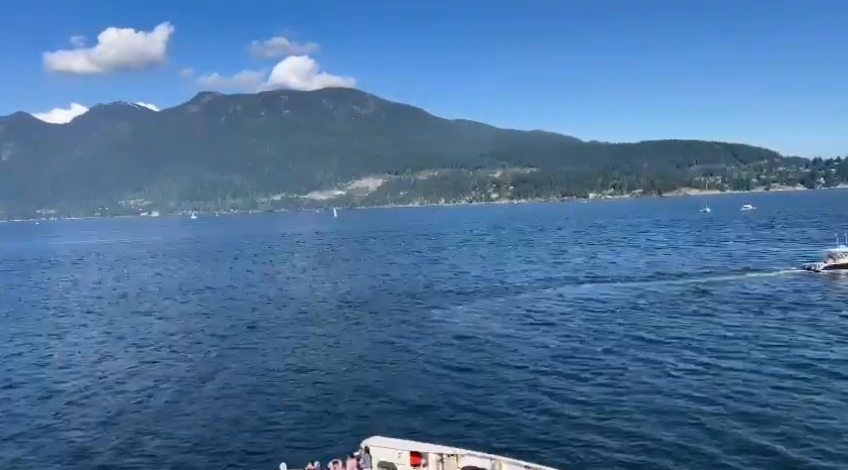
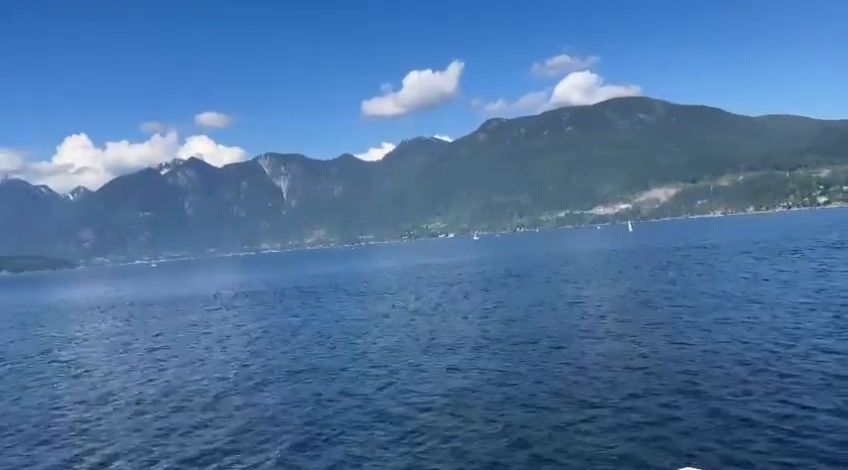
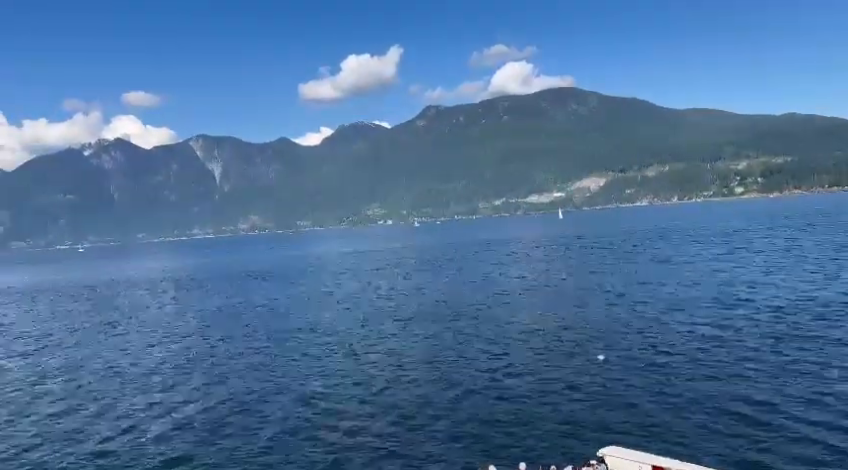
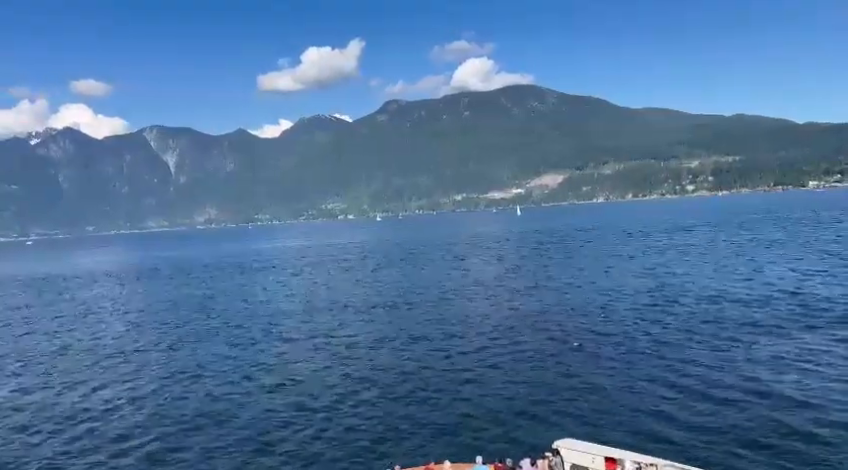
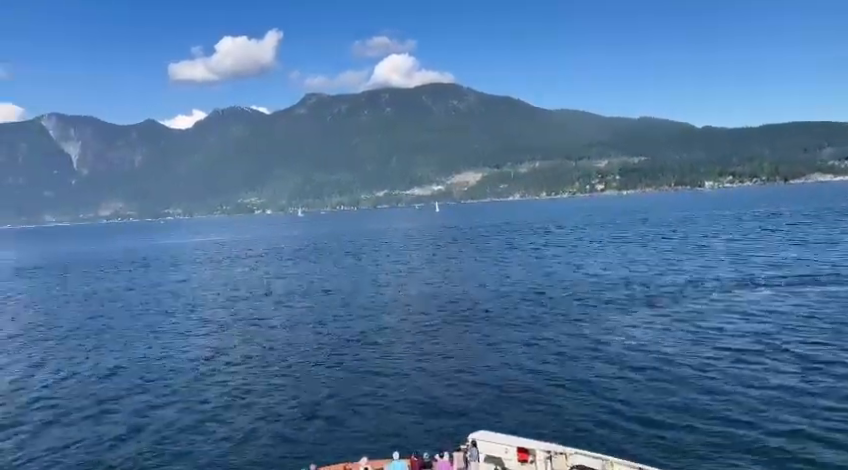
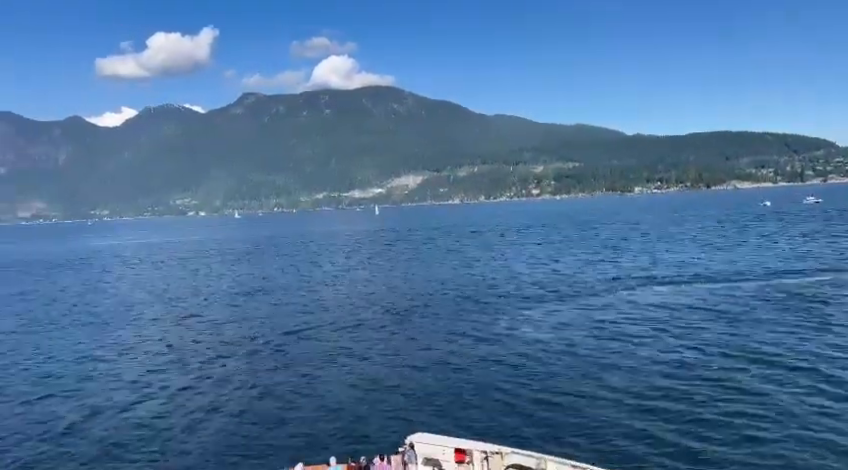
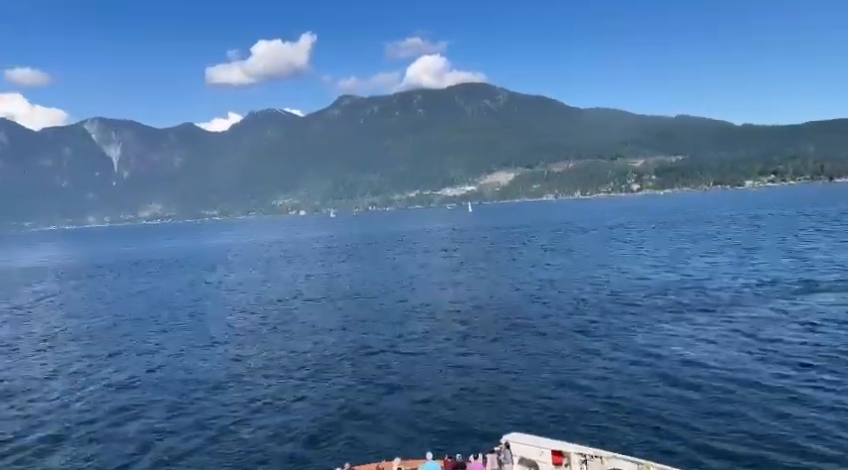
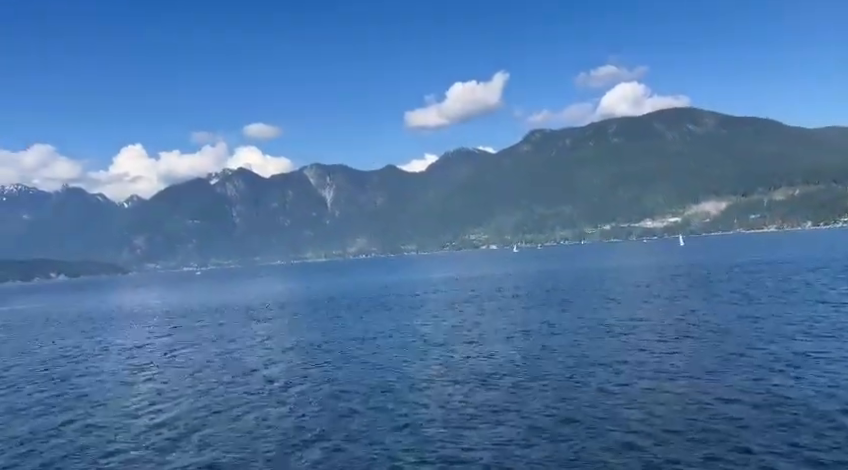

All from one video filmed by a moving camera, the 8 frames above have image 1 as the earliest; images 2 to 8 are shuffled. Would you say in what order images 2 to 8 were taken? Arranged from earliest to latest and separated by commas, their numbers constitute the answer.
6, 5, 7, 4, 3, 2, 8
